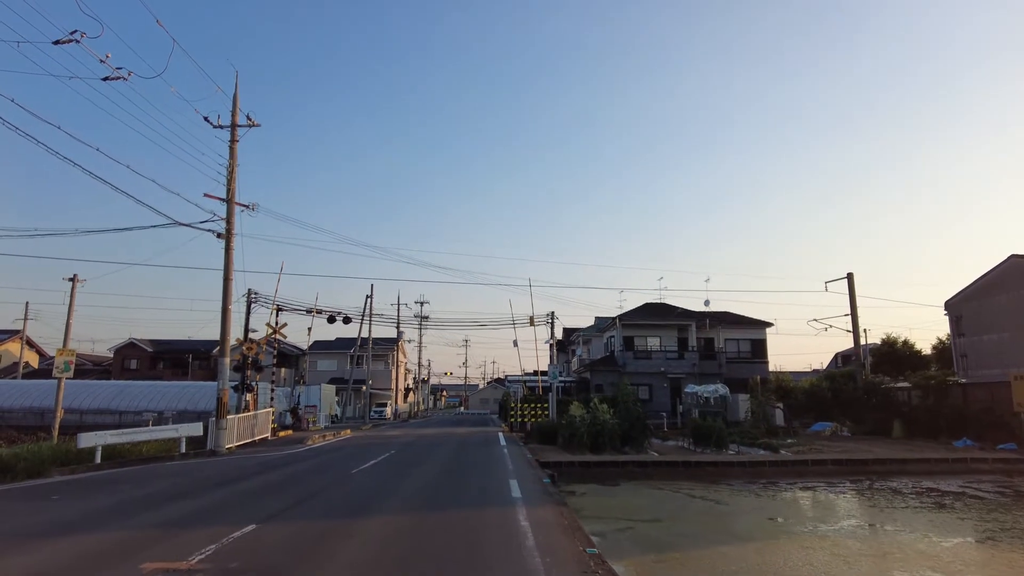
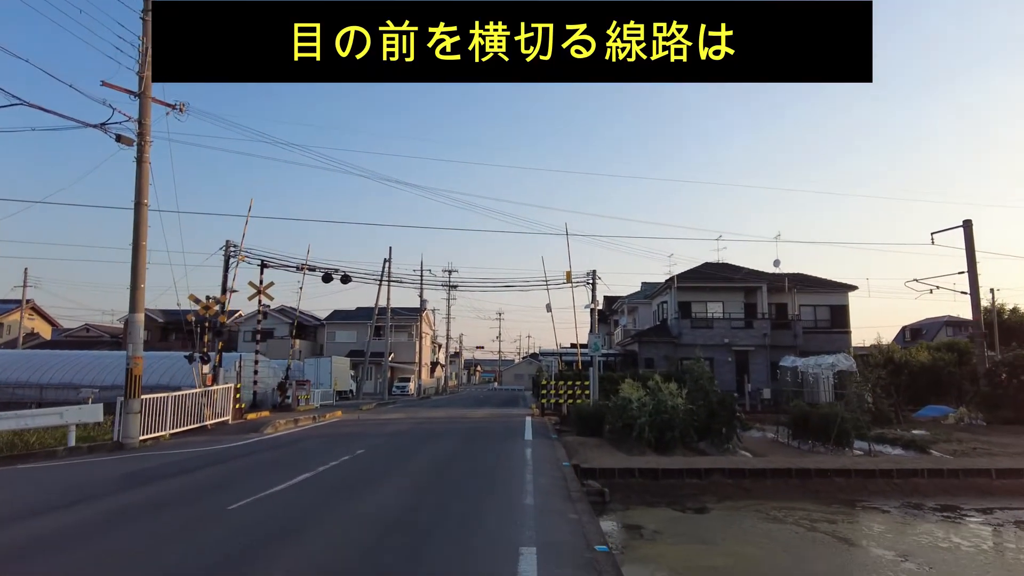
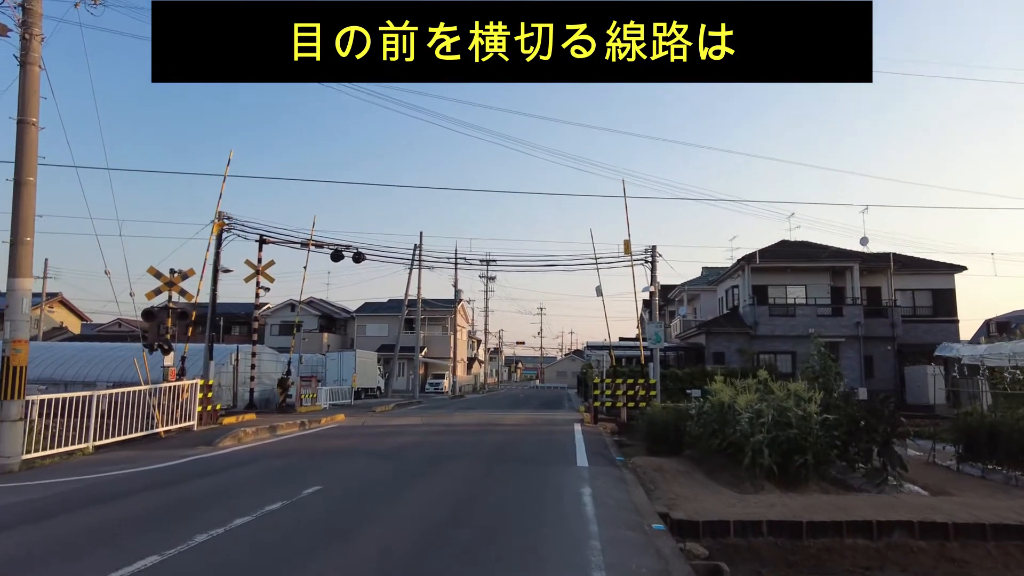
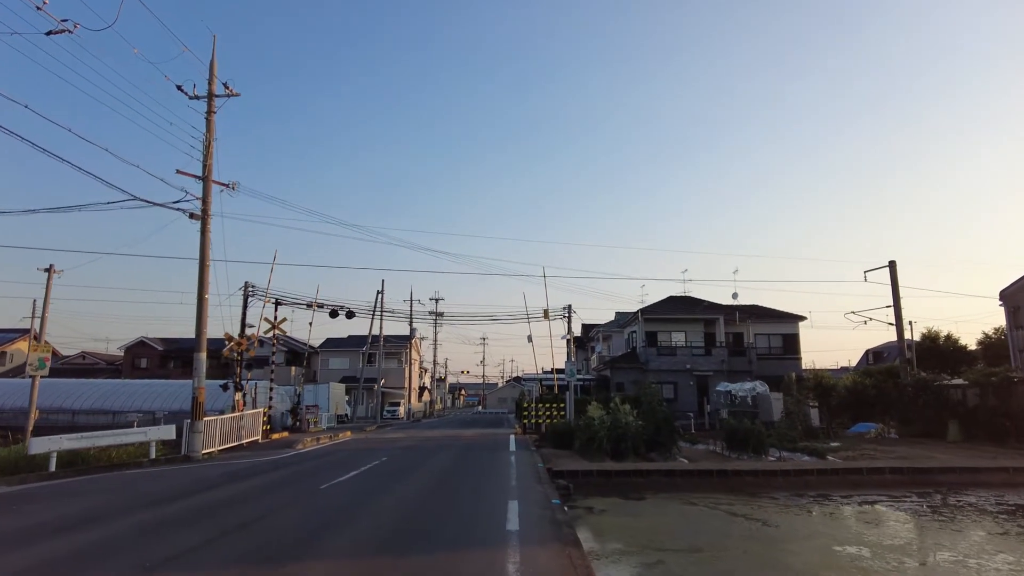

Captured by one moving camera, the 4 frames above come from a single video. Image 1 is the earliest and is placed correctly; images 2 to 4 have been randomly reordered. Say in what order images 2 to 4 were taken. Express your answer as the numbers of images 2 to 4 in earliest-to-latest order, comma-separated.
4, 2, 3
